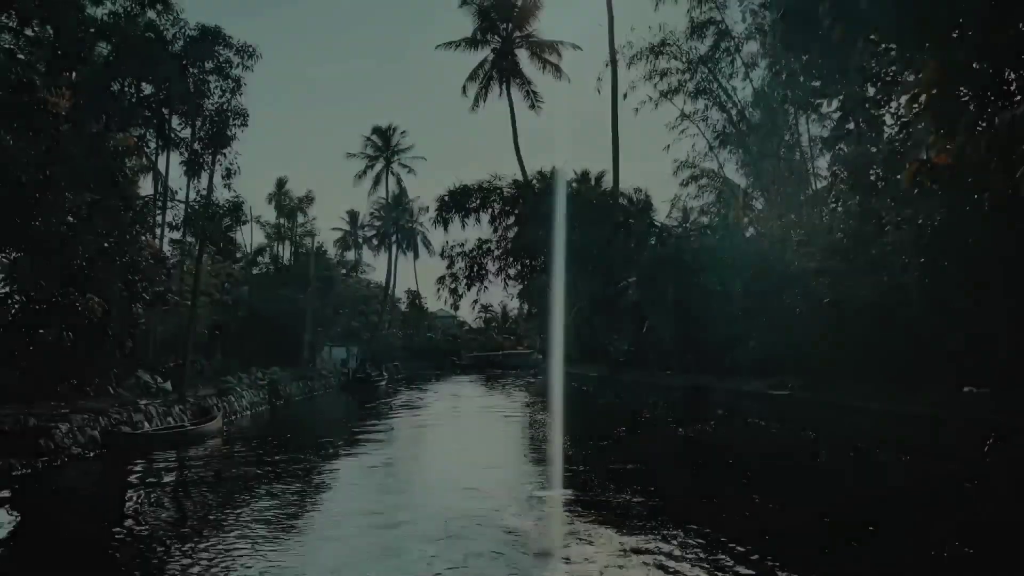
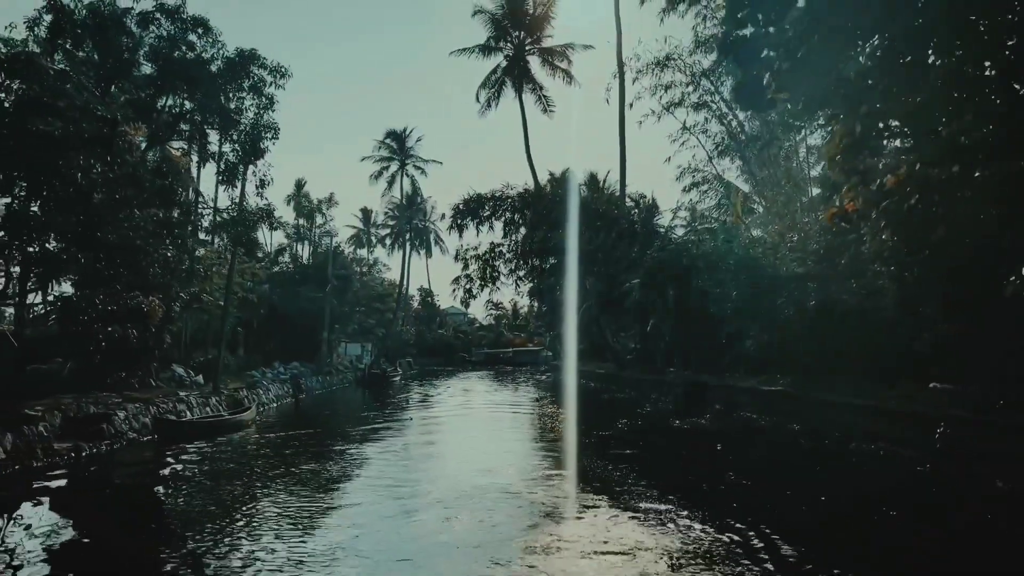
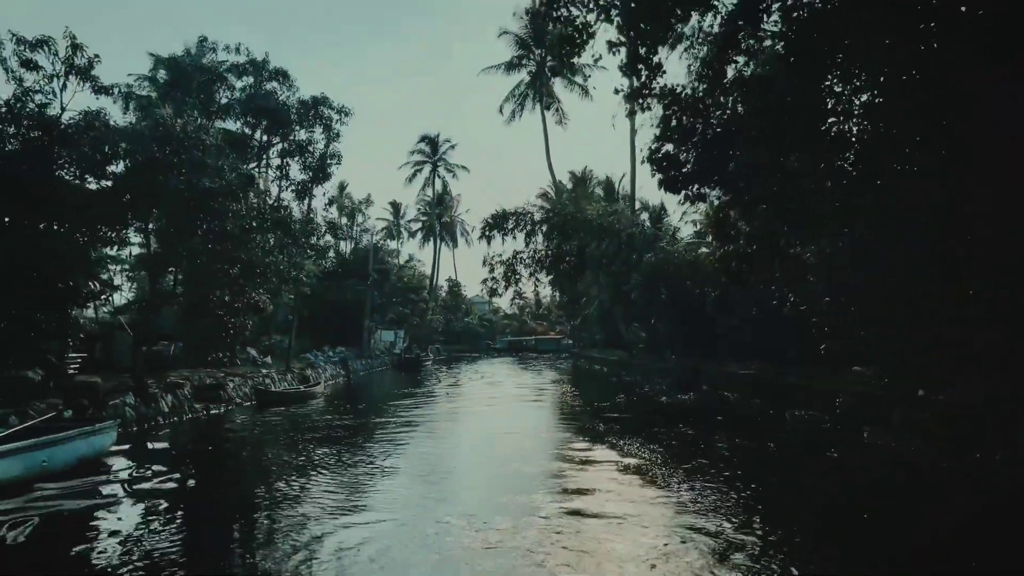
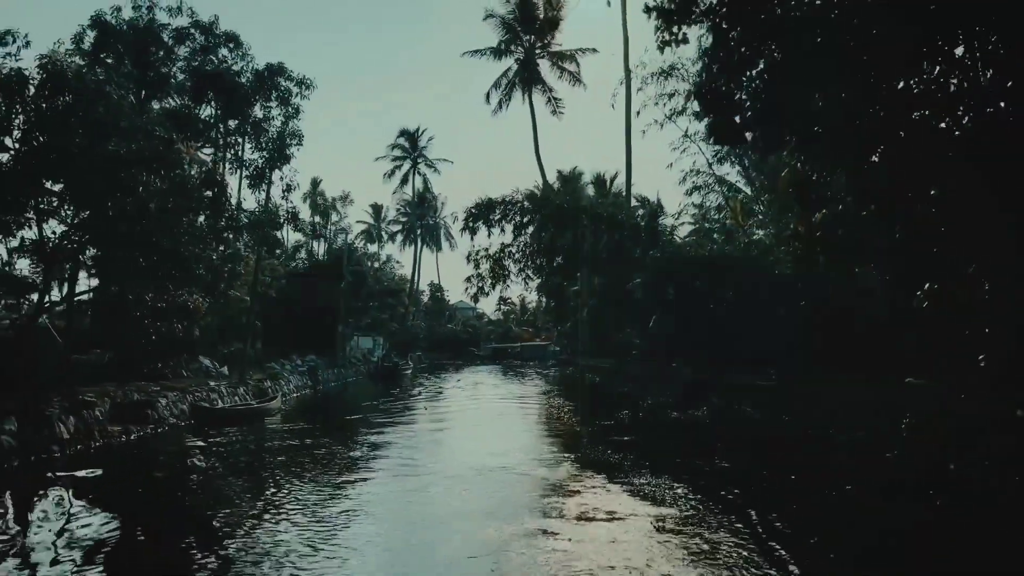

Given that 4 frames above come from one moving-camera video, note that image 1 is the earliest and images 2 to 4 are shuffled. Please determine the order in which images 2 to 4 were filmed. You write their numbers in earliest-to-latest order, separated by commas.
2, 4, 3
